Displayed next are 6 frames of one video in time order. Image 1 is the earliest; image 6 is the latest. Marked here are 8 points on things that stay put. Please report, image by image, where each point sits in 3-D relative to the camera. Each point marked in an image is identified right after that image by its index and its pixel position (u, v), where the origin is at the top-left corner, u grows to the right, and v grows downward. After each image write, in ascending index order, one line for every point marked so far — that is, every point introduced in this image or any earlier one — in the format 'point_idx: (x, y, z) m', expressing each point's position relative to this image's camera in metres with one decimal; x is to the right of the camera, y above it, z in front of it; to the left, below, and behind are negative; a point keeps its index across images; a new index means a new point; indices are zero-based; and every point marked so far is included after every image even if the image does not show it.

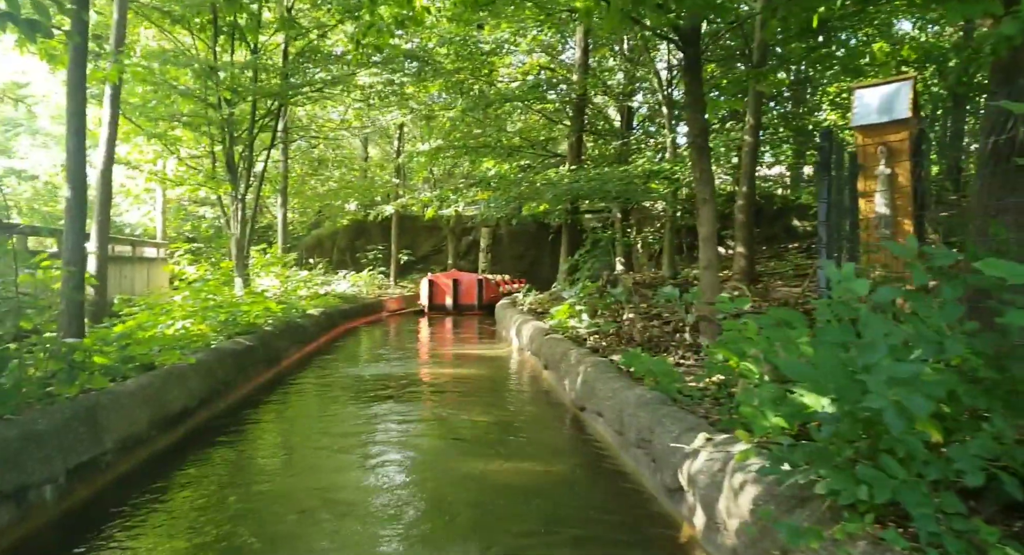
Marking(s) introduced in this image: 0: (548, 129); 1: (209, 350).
0: (+0.7, +2.8, +13.4) m
1: (-2.1, -0.5, +4.9) m
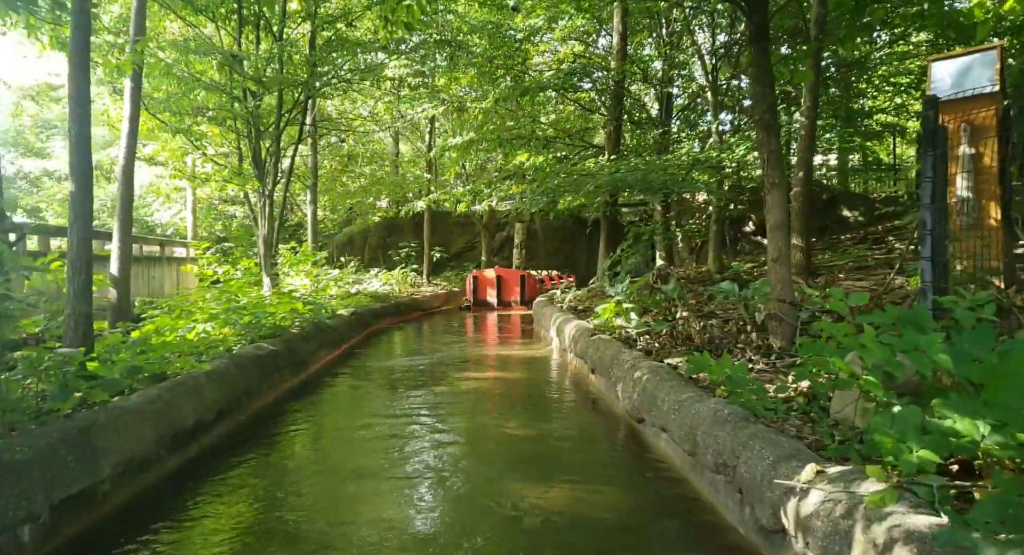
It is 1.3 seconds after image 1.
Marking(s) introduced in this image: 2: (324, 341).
0: (+1.3, +2.8, +12.9) m
1: (-1.8, -0.5, +4.6) m
2: (-1.9, -0.6, +7.1) m
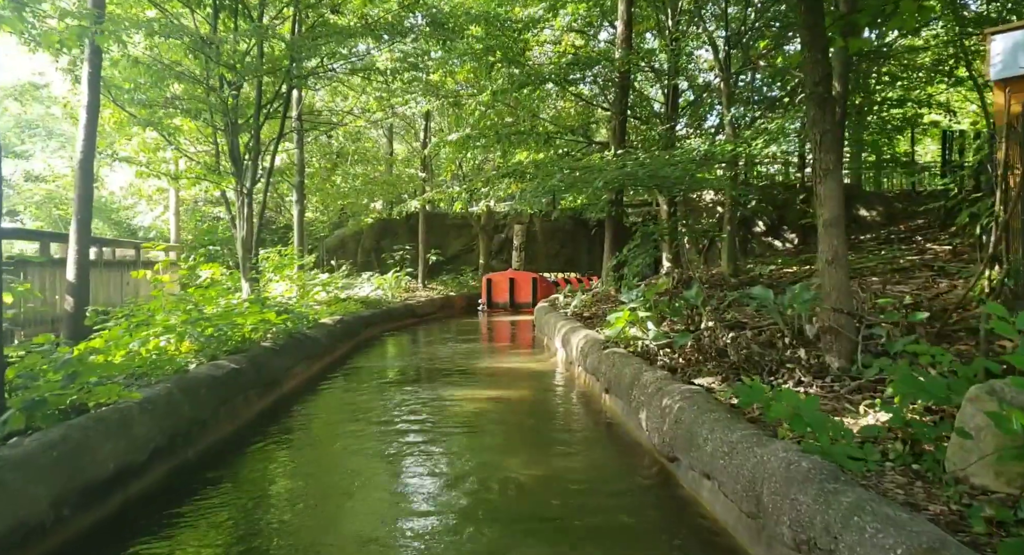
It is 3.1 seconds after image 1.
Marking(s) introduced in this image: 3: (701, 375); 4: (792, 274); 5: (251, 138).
0: (+1.3, +2.8, +12.2) m
1: (-1.8, -0.5, +3.8) m
2: (-1.9, -0.7, +6.4) m
3: (+1.0, -0.5, +3.9) m
4: (+3.0, 0.0, +7.7) m
5: (-3.3, +1.8, +9.1) m
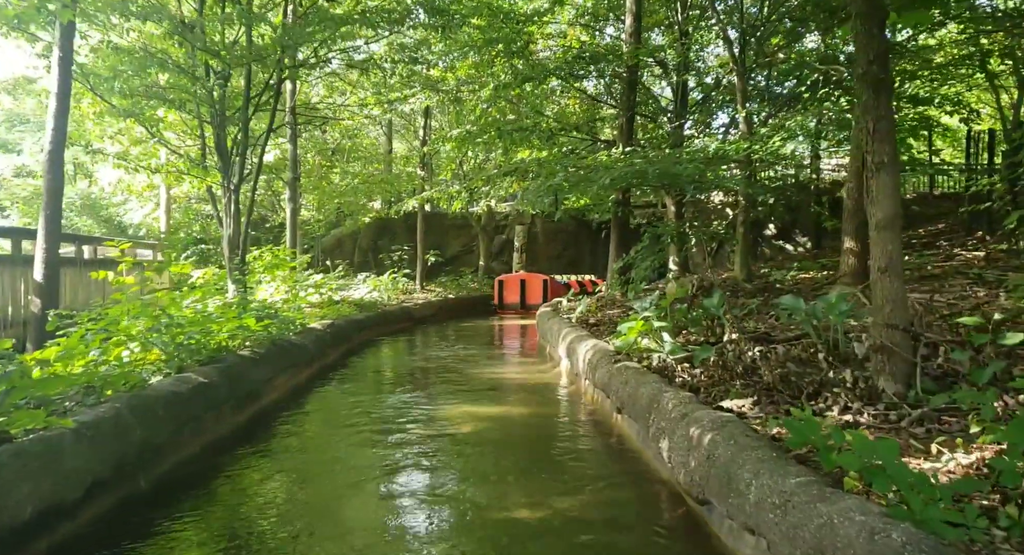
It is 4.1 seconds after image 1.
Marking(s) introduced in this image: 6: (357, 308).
0: (+1.3, +2.7, +11.7) m
1: (-1.8, -0.6, +3.4) m
2: (-1.9, -0.7, +5.9) m
3: (+1.0, -0.6, +3.4) m
4: (+3.0, 0.0, +7.2) m
5: (-3.3, +1.7, +8.6) m
6: (-2.4, -0.5, +11.0) m
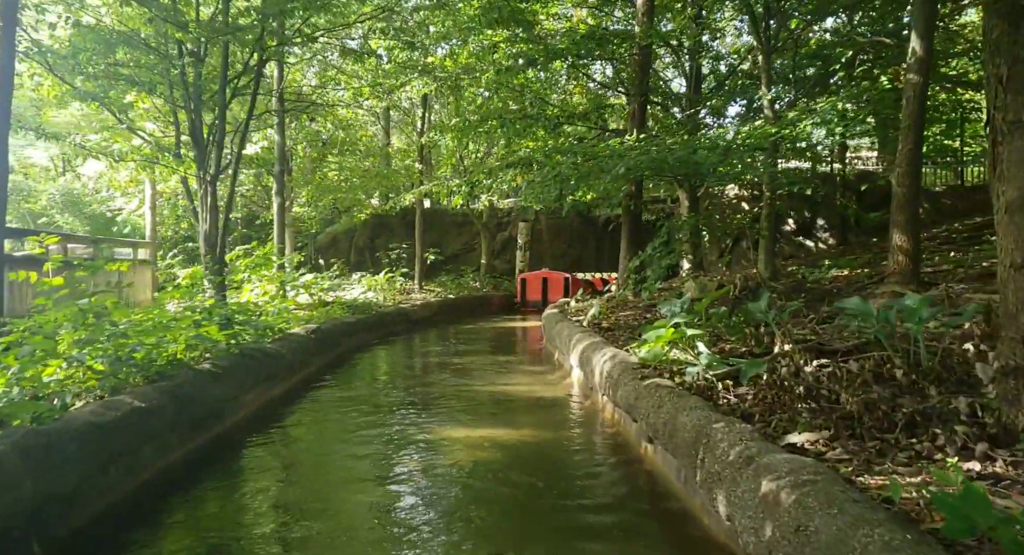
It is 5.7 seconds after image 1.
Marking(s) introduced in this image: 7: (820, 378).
0: (+1.3, +2.7, +11.0) m
1: (-1.8, -0.6, +2.6) m
2: (-1.8, -0.7, +5.2) m
3: (+1.1, -0.6, +2.7) m
4: (+3.1, 0.0, +6.5) m
5: (-3.2, +1.7, +7.9) m
6: (-2.3, -0.5, +10.3) m
7: (+1.4, -0.5, +3.2) m
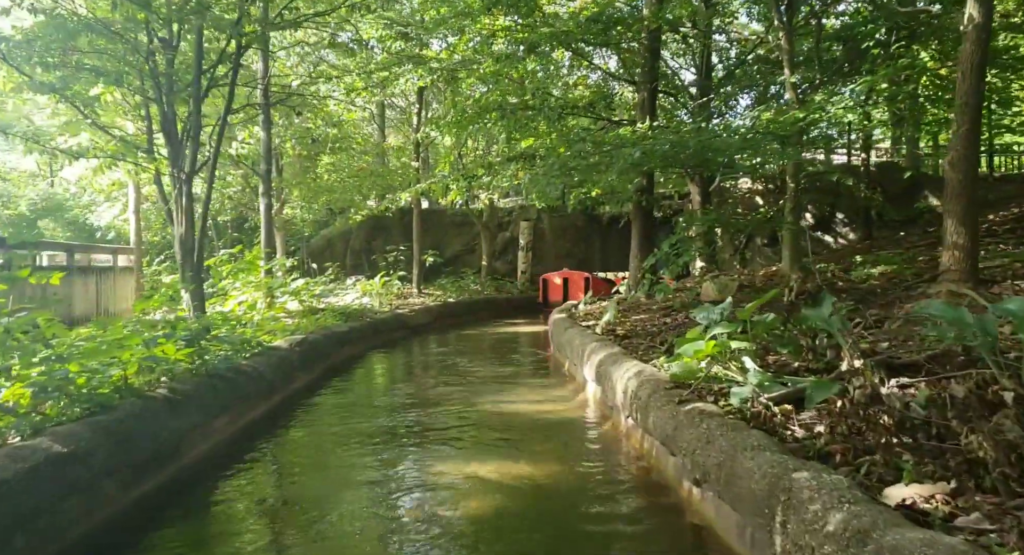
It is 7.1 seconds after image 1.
0: (+1.4, +2.7, +10.3) m
1: (-1.7, -0.6, +2.0) m
2: (-1.8, -0.8, +4.5) m
3: (+1.1, -0.6, +2.0) m
4: (+3.1, 0.0, +5.8) m
5: (-3.2, +1.7, +7.2) m
6: (-2.3, -0.5, +9.7) m
7: (+1.4, -0.5, +2.6) m
